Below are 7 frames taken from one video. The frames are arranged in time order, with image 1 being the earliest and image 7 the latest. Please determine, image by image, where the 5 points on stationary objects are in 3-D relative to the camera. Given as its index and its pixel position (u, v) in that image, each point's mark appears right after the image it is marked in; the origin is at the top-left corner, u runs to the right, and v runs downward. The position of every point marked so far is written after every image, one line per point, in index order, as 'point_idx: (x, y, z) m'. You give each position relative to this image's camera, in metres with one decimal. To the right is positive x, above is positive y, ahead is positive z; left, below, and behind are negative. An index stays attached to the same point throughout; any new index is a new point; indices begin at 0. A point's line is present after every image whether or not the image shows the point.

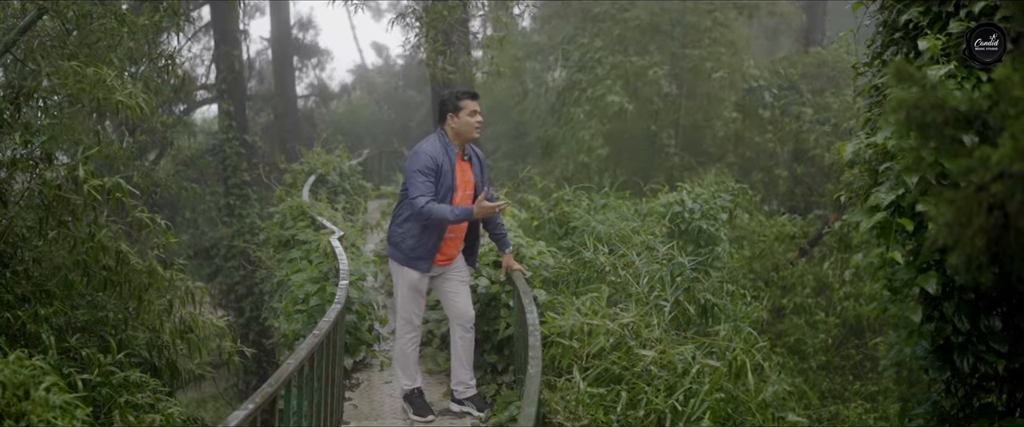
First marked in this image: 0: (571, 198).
0: (+0.5, +0.1, +8.7) m
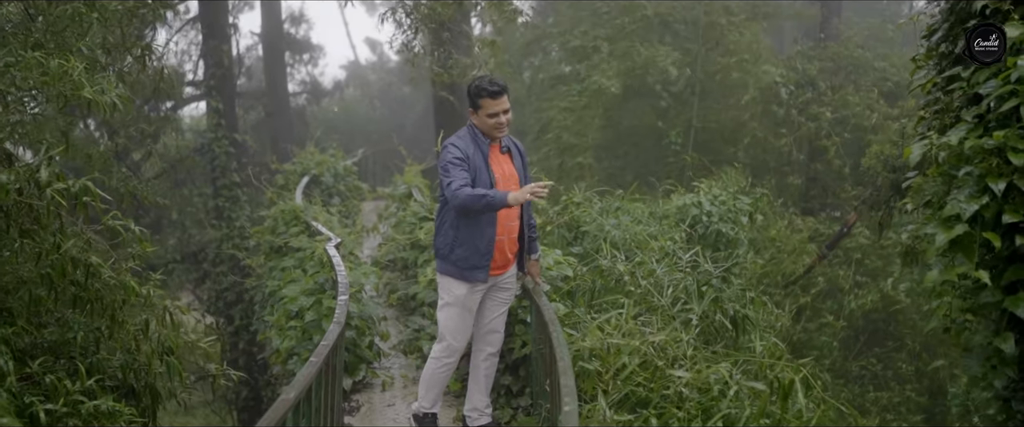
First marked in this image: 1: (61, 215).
0: (+0.6, +0.1, +8.1) m
1: (-2.0, 0.0, +4.6) m
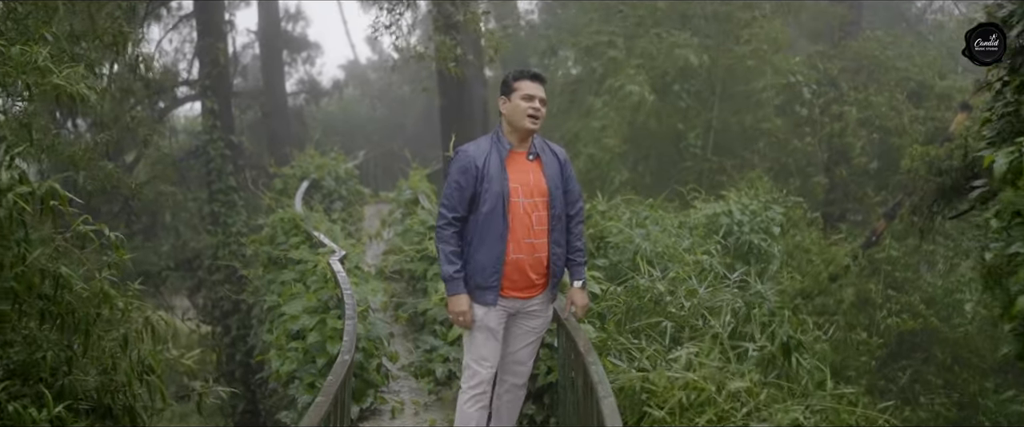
0: (+0.7, 0.0, +7.6) m
1: (-1.9, 0.0, +4.1) m
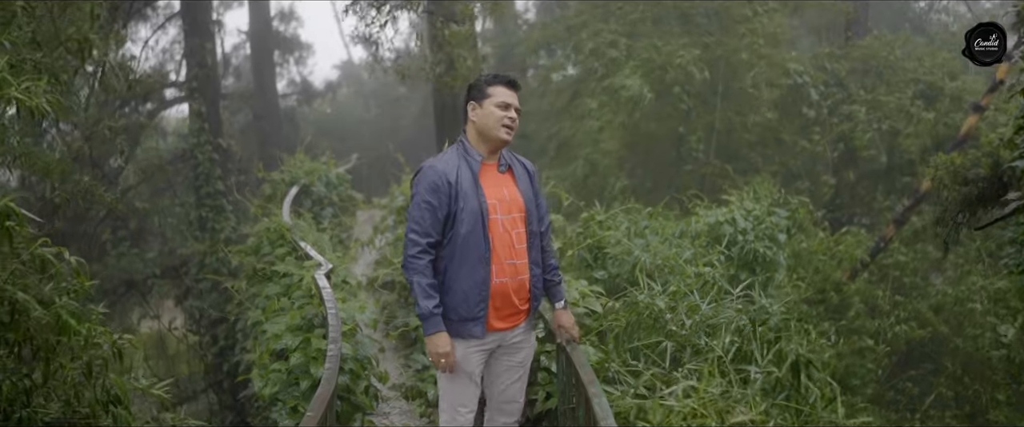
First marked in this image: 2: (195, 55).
0: (+0.6, 0.0, +7.3) m
1: (-1.9, -0.1, +3.7) m
2: (-3.7, +1.9, +12.4) m
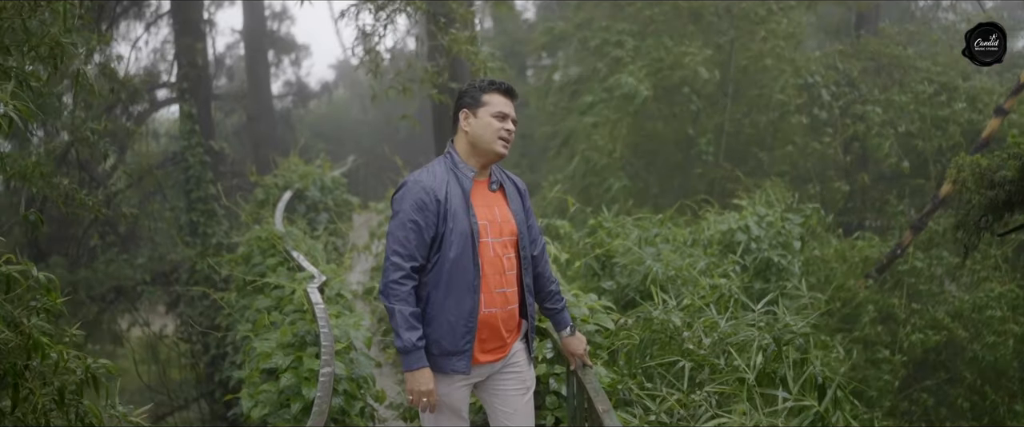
0: (+0.7, -0.1, +6.9) m
1: (-1.8, -0.2, +3.4) m
2: (-3.7, +1.8, +12.1) m
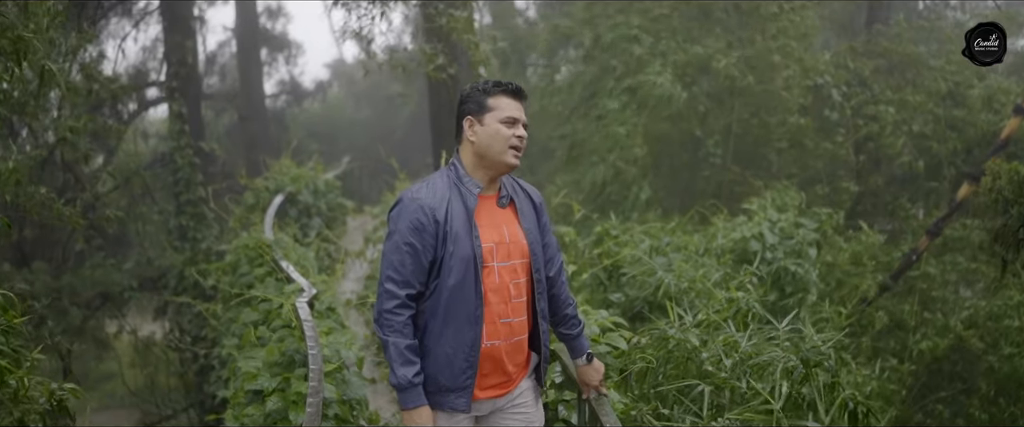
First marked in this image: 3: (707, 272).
0: (+0.7, -0.1, +6.6) m
1: (-1.8, -0.2, +3.0) m
2: (-3.7, +1.8, +11.7) m
3: (+1.1, -0.3, +5.9) m
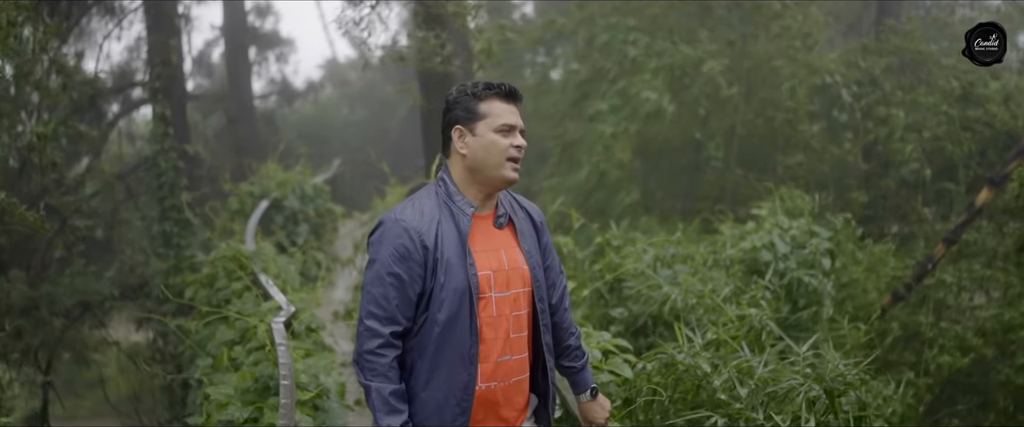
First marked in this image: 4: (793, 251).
0: (+0.7, -0.2, +6.2) m
1: (-1.8, -0.3, +2.6) m
2: (-3.8, +1.7, +11.3) m
3: (+1.1, -0.4, +5.5) m
4: (+1.8, -0.2, +6.6) m
